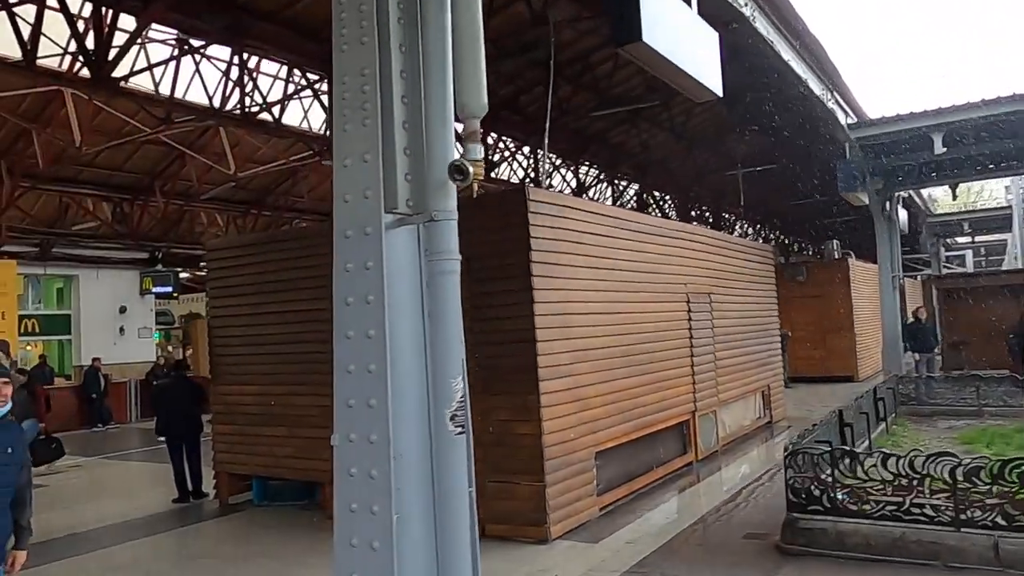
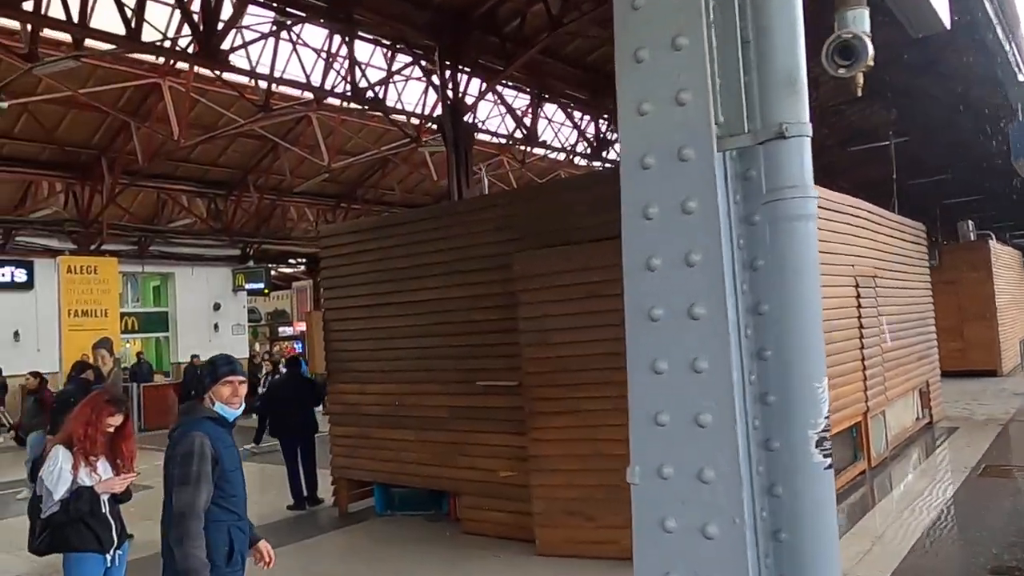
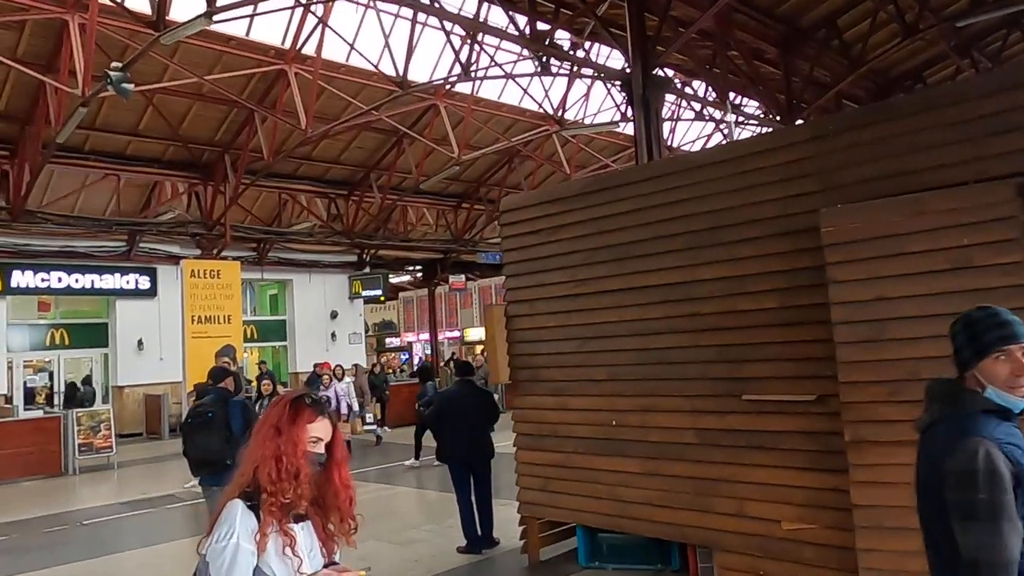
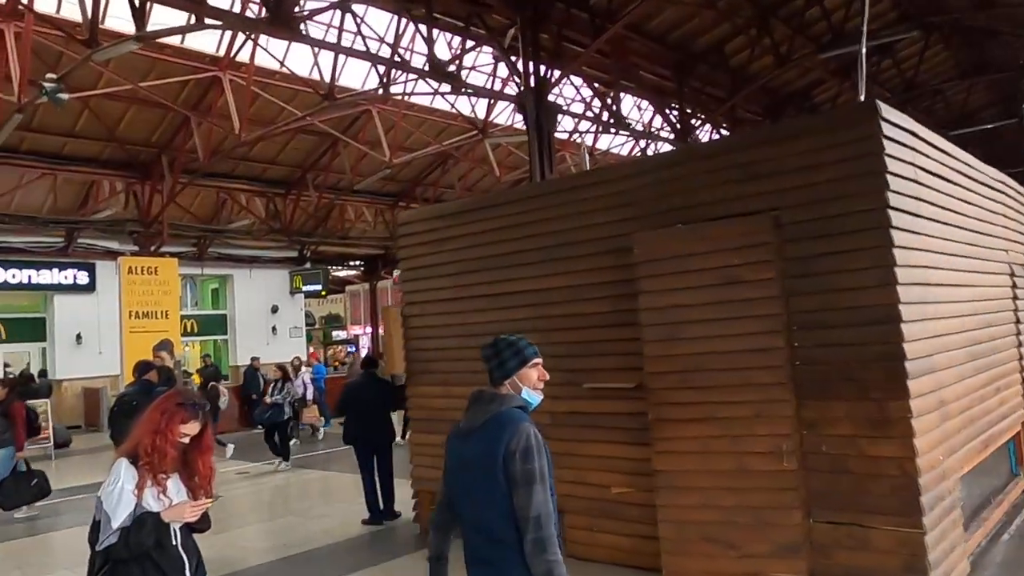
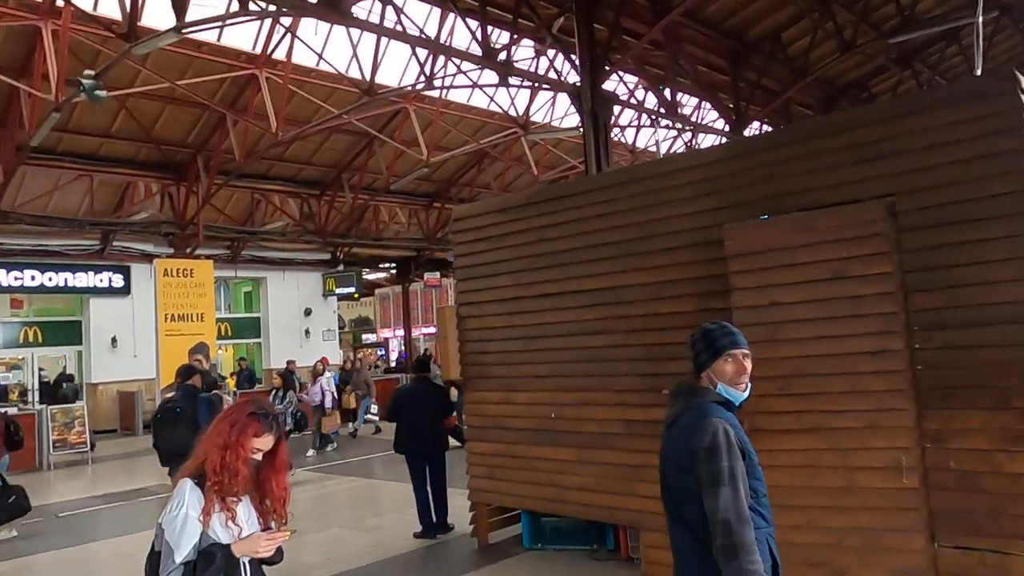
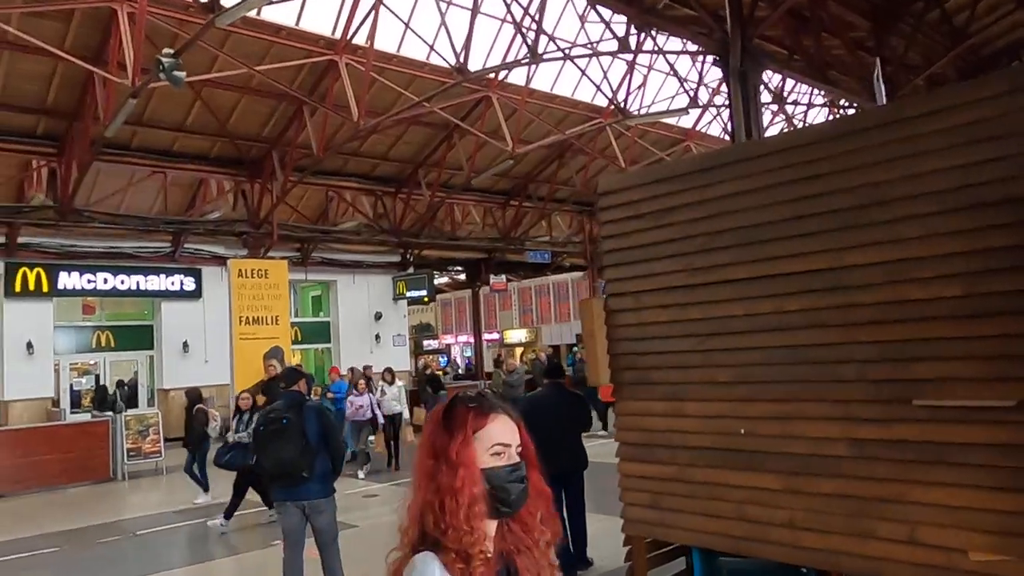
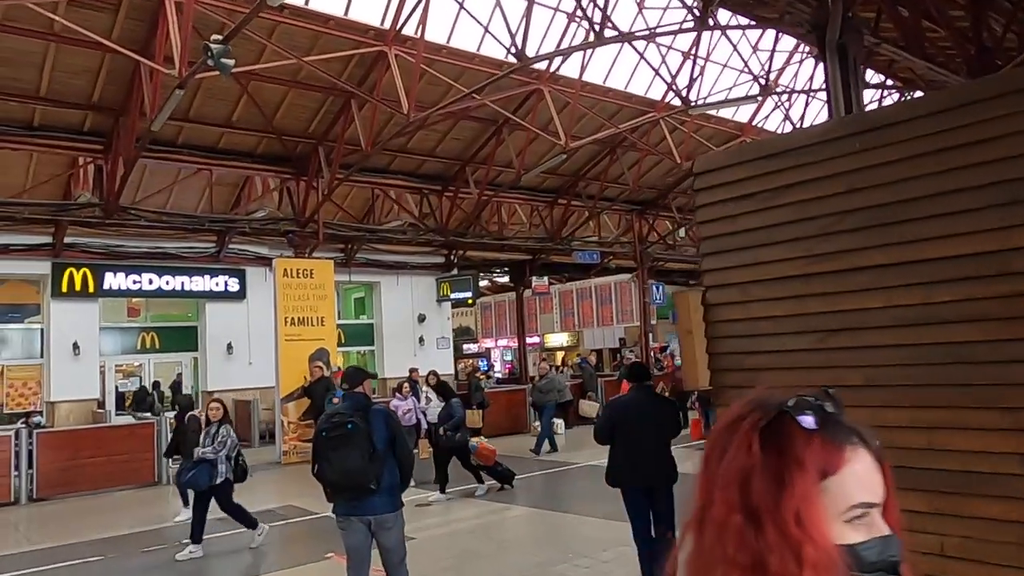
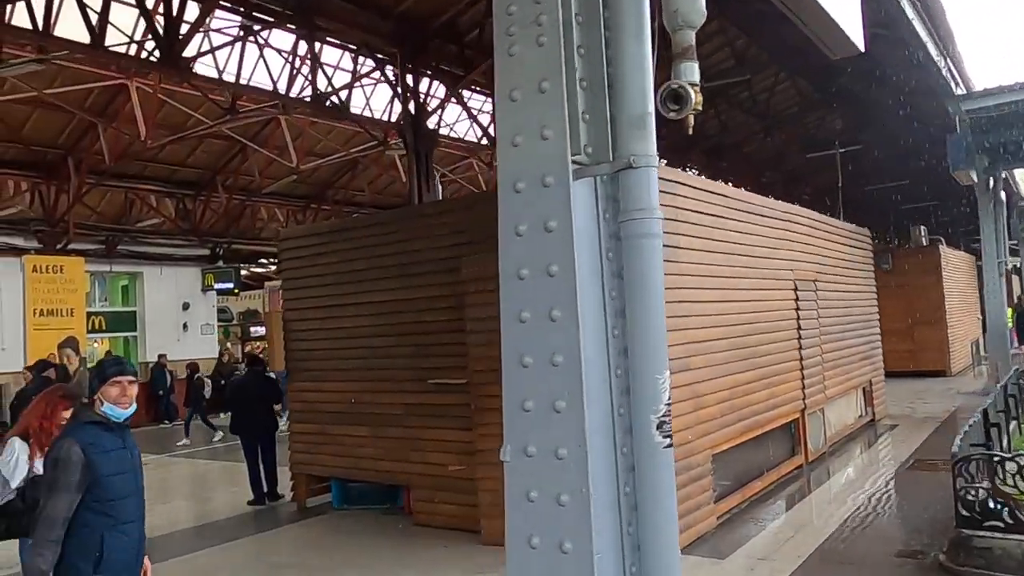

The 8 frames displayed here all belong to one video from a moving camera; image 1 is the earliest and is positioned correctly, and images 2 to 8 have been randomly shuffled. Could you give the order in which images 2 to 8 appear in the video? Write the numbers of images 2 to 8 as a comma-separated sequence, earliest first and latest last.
8, 2, 4, 5, 3, 6, 7
